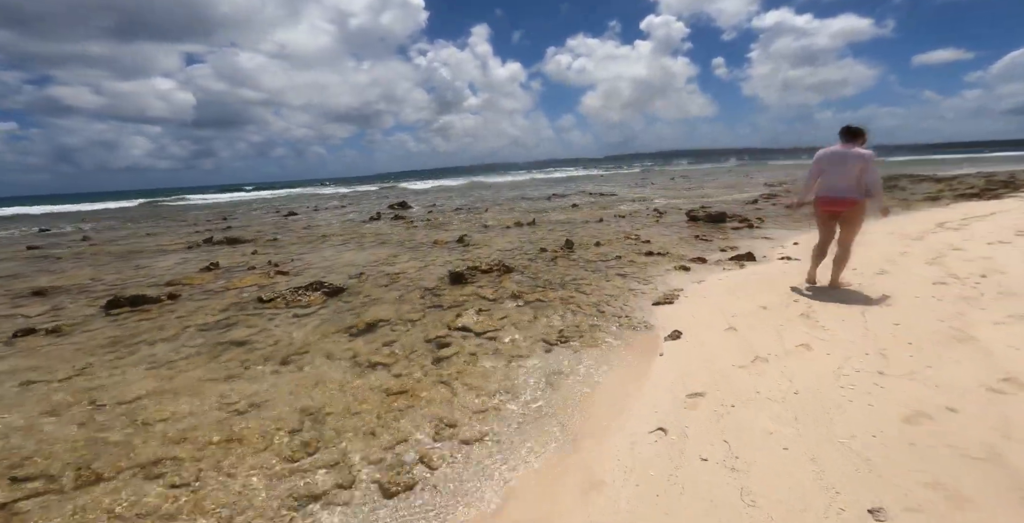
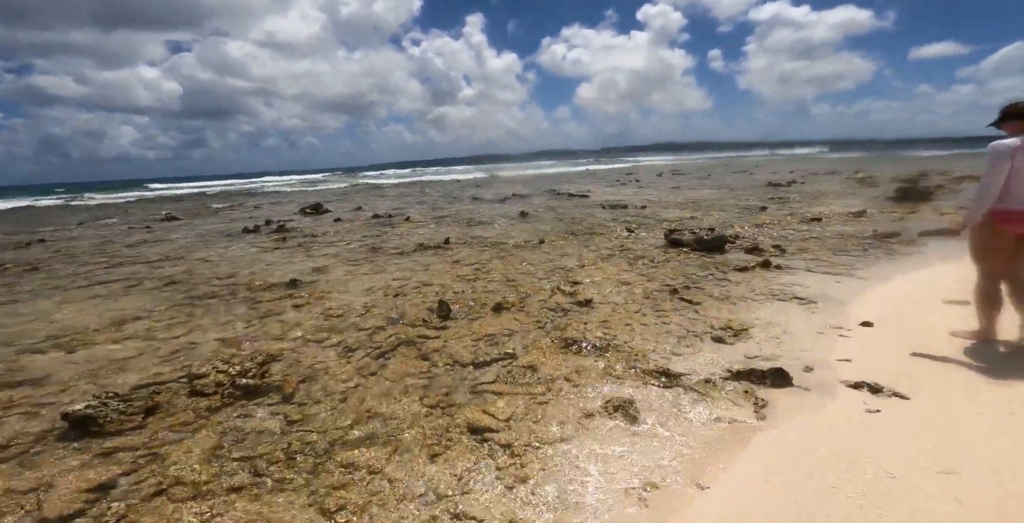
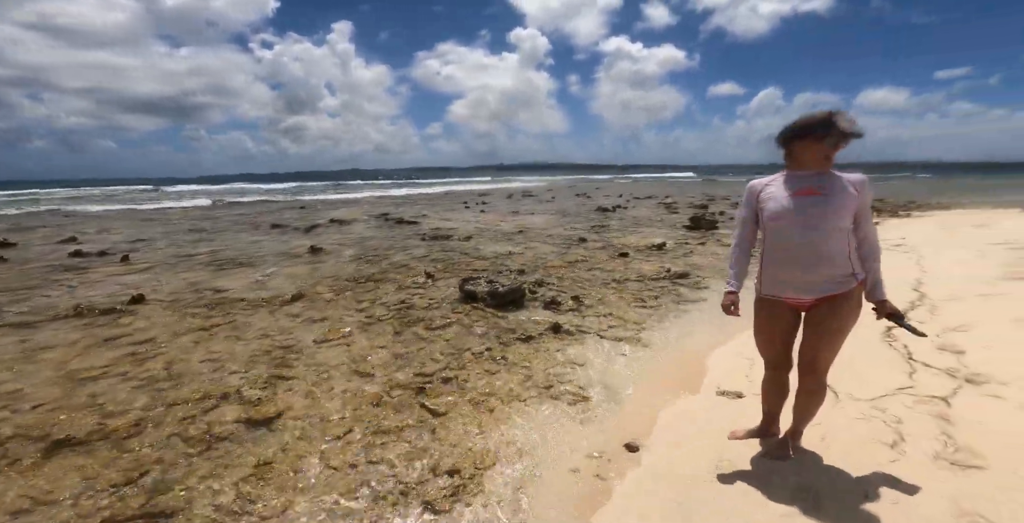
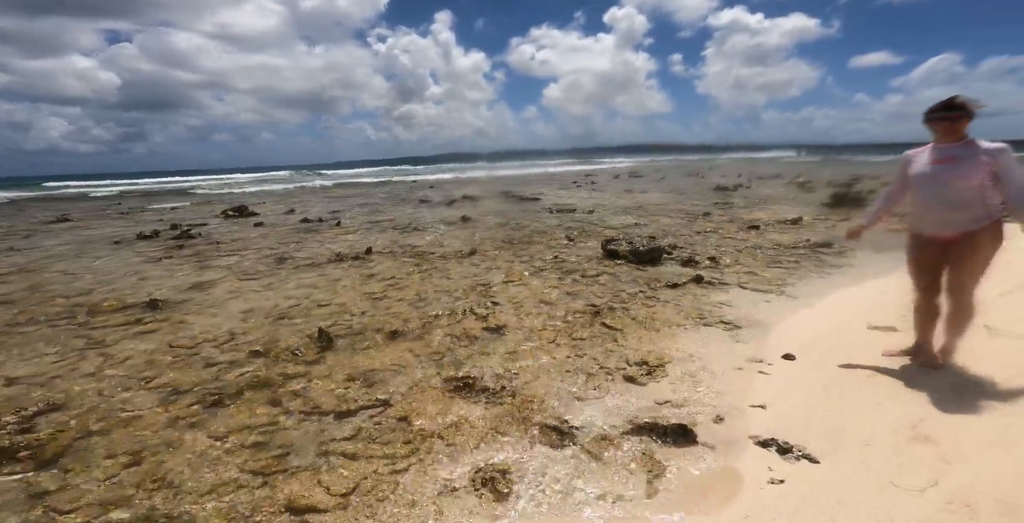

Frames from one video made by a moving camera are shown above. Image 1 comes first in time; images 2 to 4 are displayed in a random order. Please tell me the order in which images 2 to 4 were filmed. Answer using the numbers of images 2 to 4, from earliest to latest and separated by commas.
2, 4, 3
